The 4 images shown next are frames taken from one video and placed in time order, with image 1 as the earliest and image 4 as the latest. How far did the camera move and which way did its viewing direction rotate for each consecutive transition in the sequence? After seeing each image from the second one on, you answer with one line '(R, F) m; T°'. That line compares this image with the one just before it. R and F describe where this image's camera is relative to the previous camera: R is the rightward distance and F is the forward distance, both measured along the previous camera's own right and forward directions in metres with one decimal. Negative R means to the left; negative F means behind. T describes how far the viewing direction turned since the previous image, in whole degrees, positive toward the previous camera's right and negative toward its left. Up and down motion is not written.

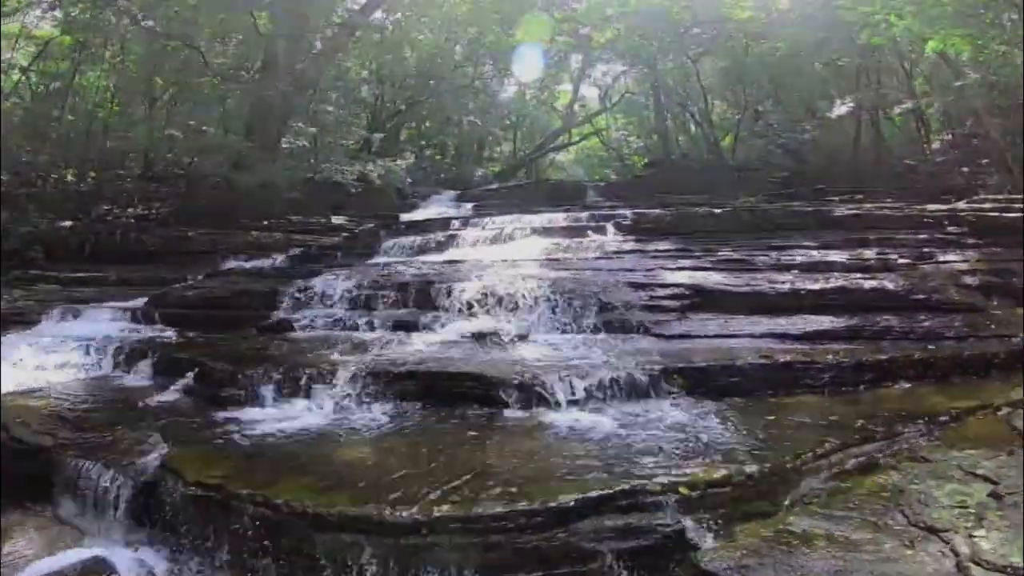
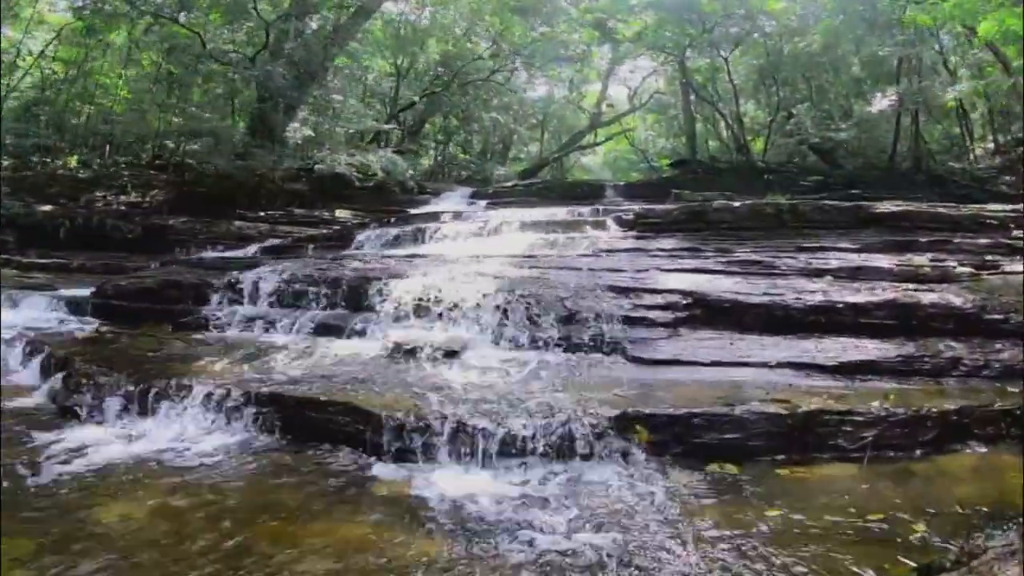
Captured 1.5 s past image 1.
(+0.2, +0.9) m; -1°
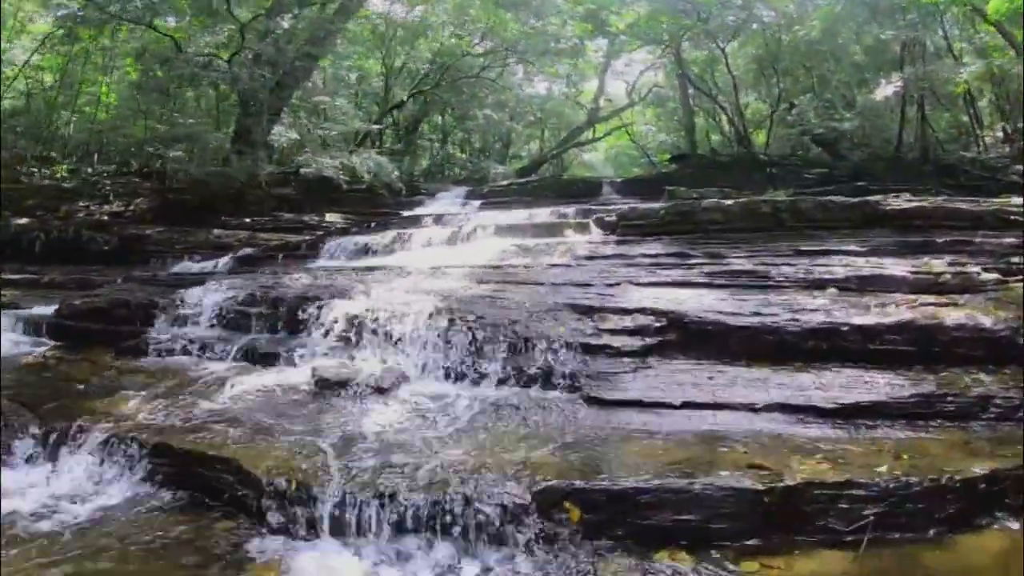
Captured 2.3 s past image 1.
(+0.1, +0.4) m; 0°
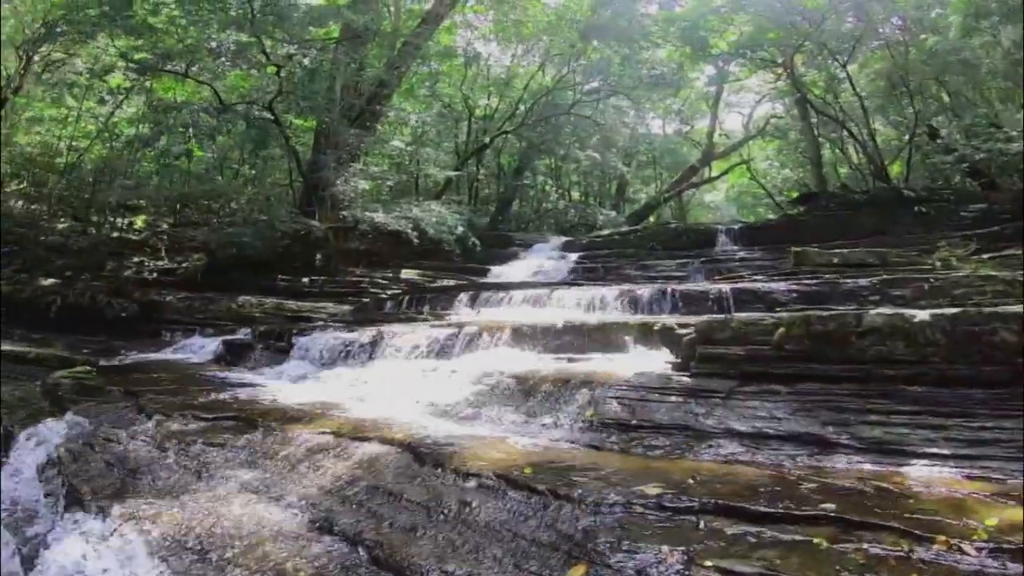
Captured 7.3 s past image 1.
(+0.3, +1.8) m; -6°
